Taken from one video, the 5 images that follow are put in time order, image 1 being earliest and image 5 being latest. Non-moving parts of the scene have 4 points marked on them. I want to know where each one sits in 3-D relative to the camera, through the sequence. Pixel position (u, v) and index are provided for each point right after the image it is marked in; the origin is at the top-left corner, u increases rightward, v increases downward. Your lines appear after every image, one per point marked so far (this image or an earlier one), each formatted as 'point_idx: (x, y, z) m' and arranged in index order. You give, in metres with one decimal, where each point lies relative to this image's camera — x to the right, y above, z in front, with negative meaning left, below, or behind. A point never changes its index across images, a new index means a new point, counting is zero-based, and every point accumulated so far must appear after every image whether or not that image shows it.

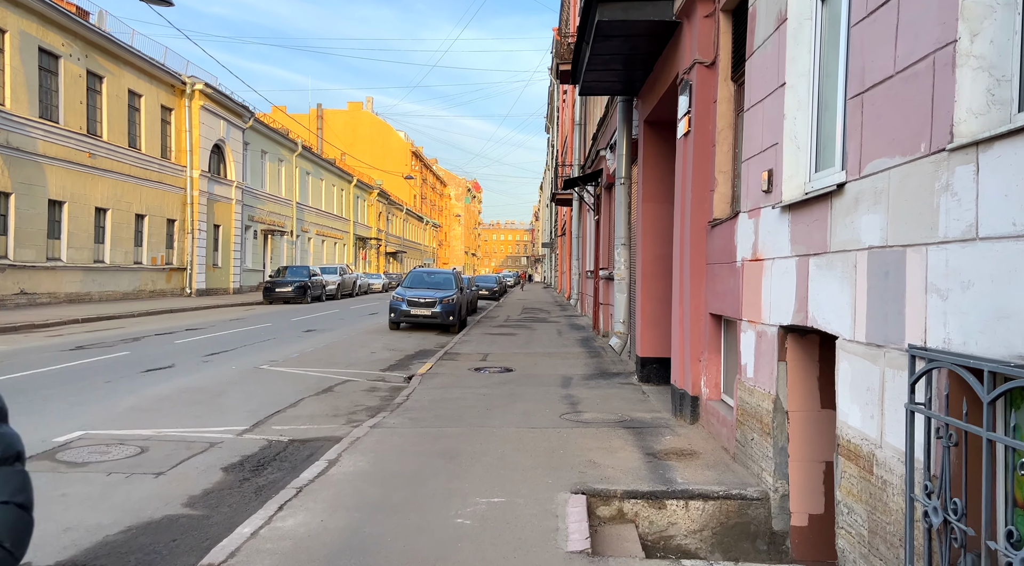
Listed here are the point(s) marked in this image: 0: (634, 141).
0: (+1.7, +2.0, +11.0) m
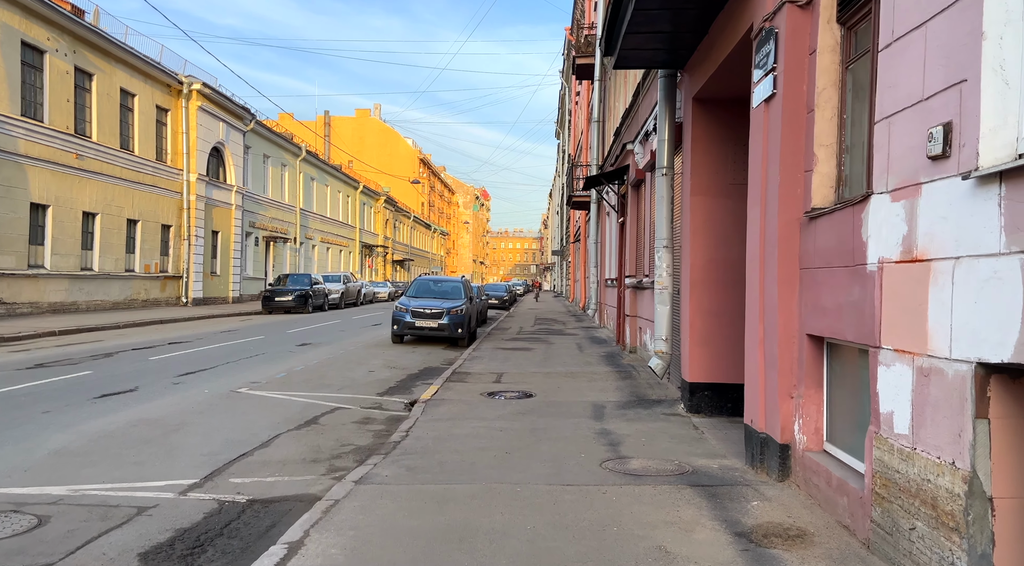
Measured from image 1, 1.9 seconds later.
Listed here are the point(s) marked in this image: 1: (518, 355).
0: (+2.0, +1.9, +9.3) m
1: (+0.1, -1.3, +14.5) m
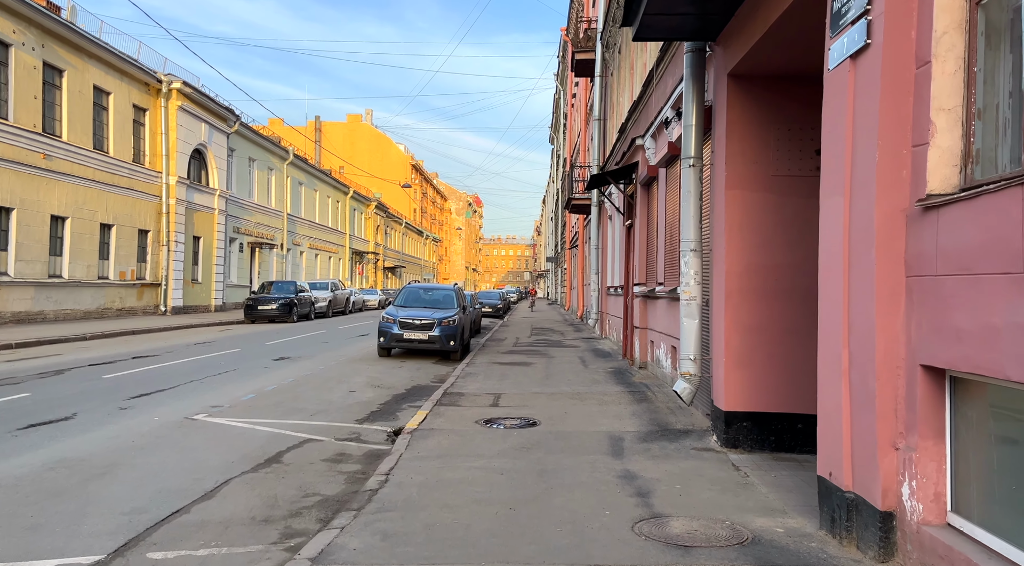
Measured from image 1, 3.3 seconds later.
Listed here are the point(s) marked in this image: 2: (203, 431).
0: (+2.0, +1.8, +8.0) m
1: (+0.1, -1.5, +13.1) m
2: (-3.2, -1.5, +8.1) m
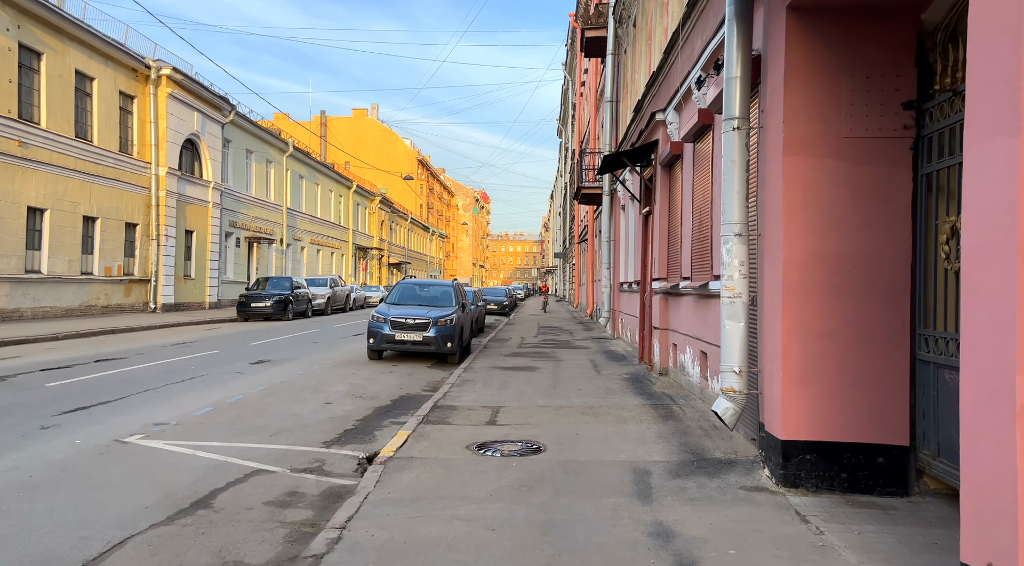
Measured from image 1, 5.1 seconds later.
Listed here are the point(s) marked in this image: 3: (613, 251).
0: (+2.0, +1.8, +6.4) m
1: (+0.1, -1.4, +11.5) m
2: (-3.2, -1.5, +6.6) m
3: (+2.5, +0.8, +19.3) m
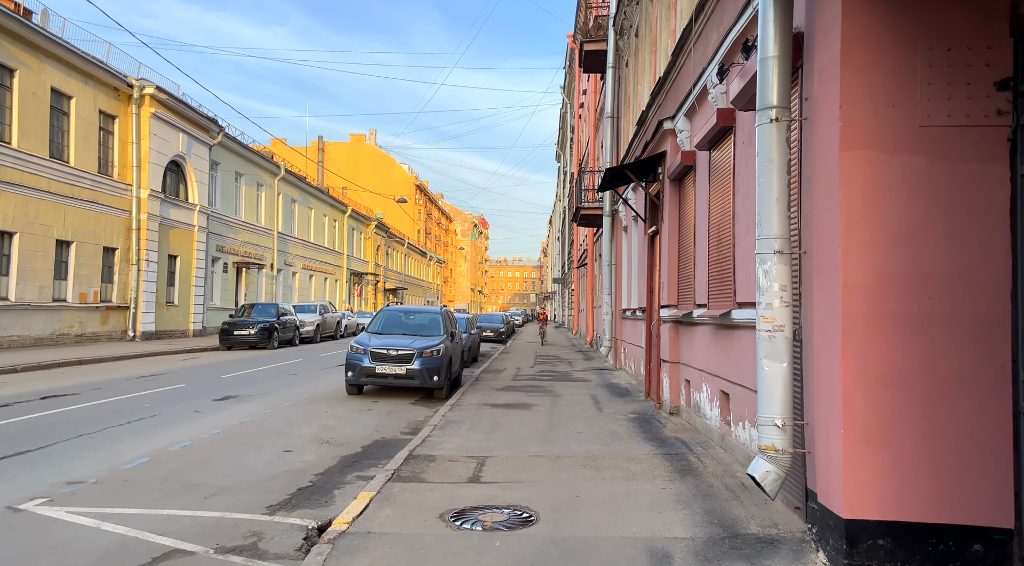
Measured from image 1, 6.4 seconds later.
0: (+1.9, +1.6, +5.2) m
1: (0.0, -1.8, +10.2) m
2: (-3.3, -1.7, +5.3) m
3: (+2.4, +0.2, +18.1) m
